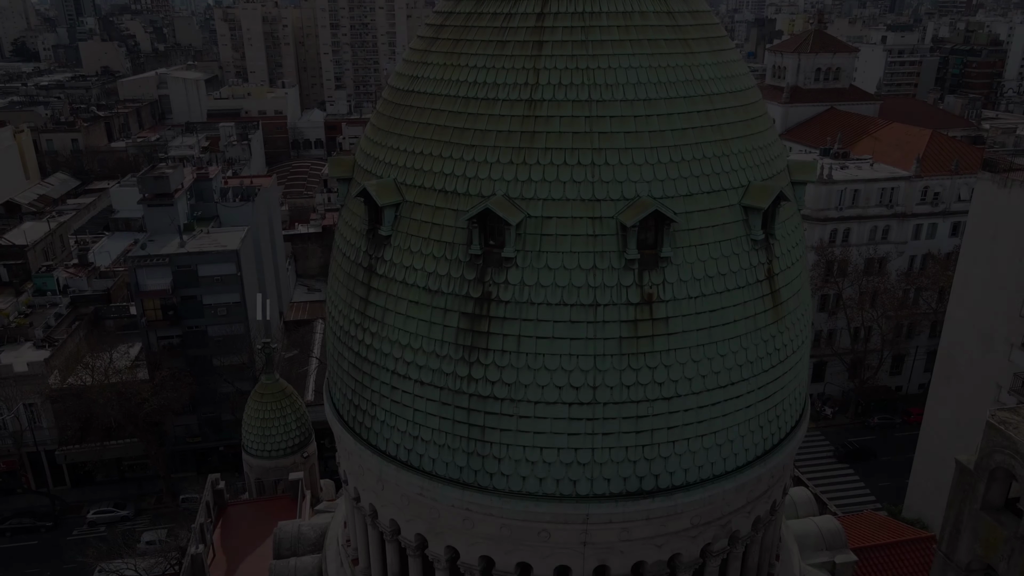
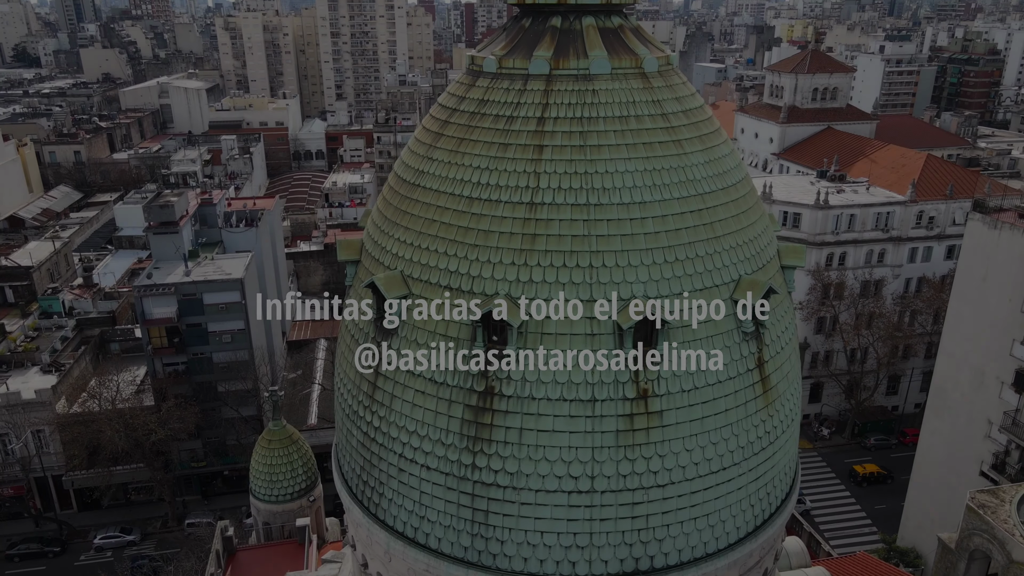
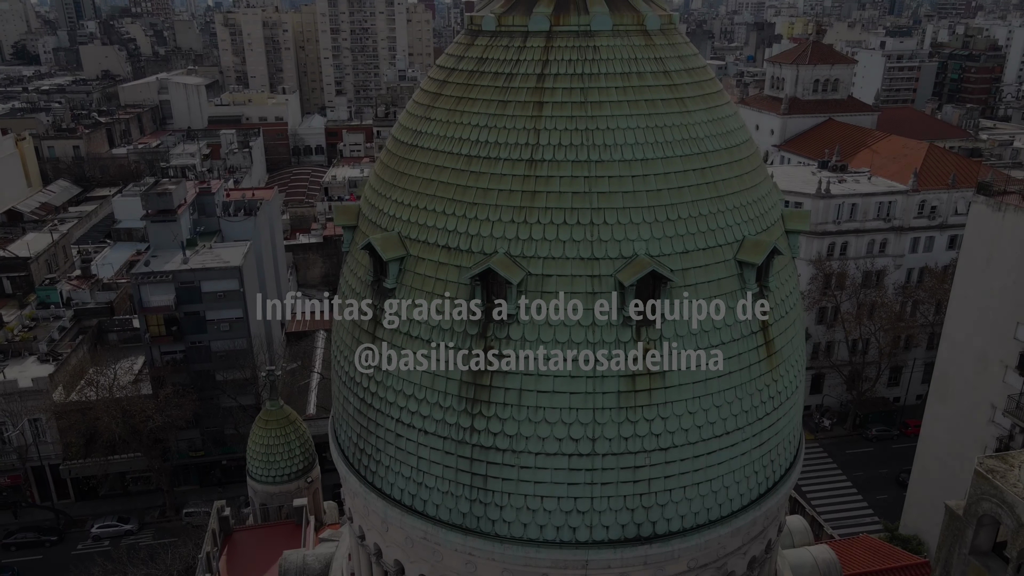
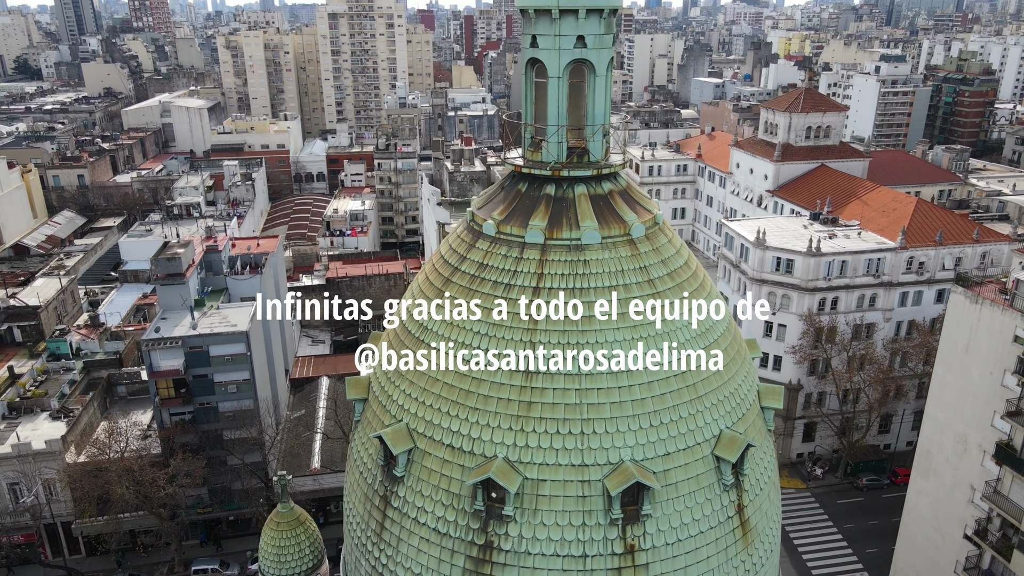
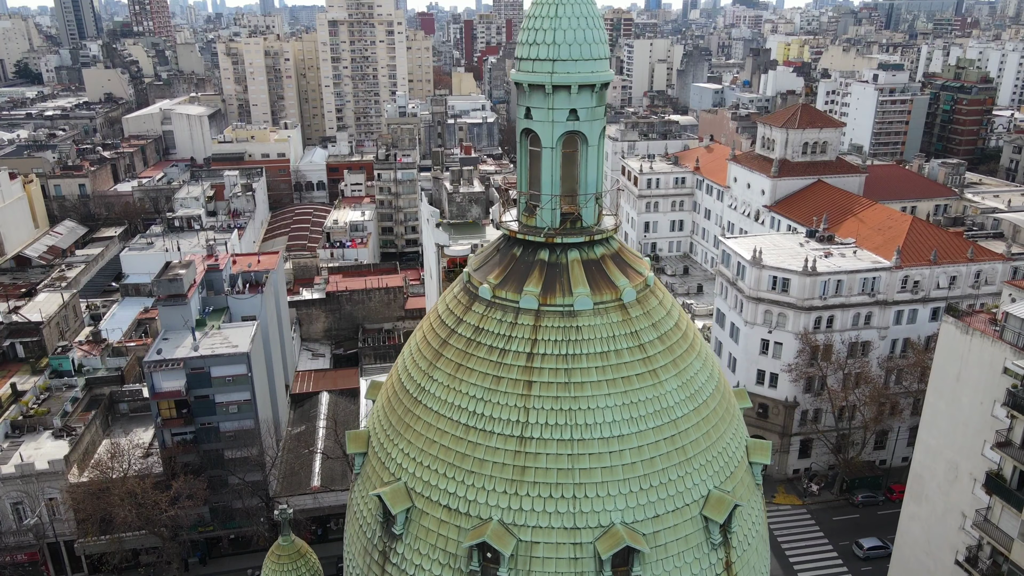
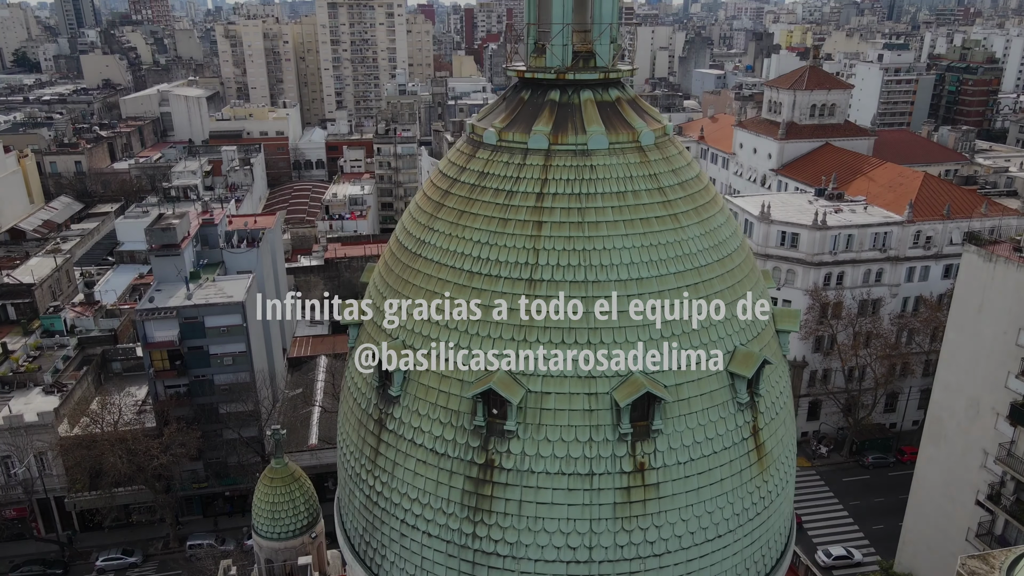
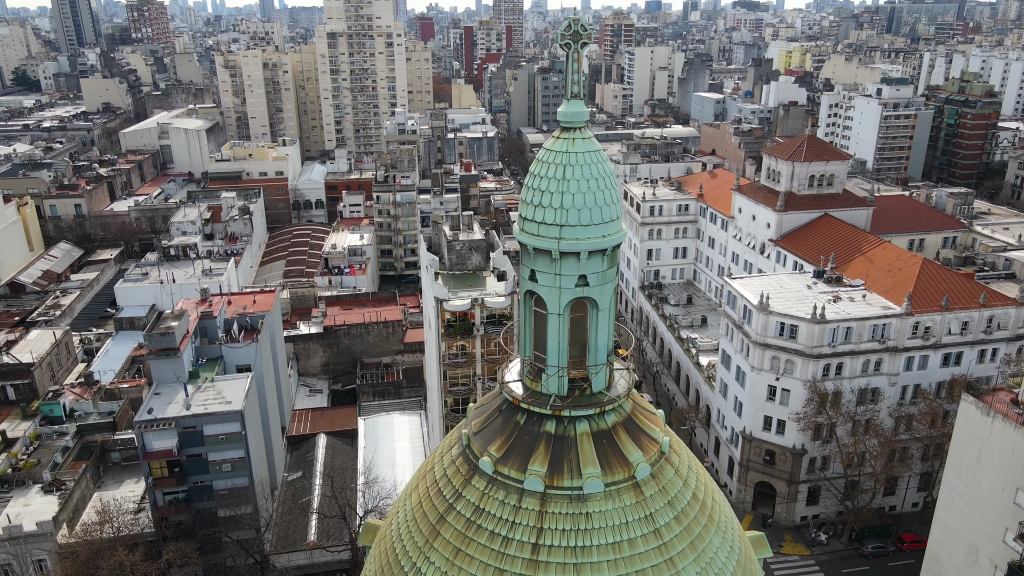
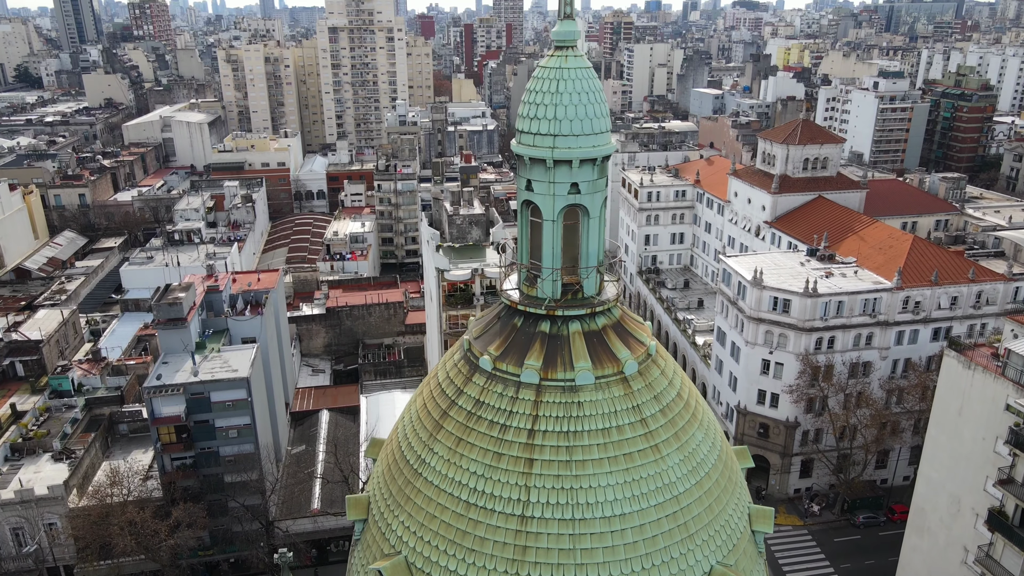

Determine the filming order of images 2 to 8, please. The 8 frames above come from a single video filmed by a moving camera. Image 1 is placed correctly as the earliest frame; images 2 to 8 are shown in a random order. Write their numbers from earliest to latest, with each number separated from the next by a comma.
3, 2, 6, 4, 5, 8, 7
